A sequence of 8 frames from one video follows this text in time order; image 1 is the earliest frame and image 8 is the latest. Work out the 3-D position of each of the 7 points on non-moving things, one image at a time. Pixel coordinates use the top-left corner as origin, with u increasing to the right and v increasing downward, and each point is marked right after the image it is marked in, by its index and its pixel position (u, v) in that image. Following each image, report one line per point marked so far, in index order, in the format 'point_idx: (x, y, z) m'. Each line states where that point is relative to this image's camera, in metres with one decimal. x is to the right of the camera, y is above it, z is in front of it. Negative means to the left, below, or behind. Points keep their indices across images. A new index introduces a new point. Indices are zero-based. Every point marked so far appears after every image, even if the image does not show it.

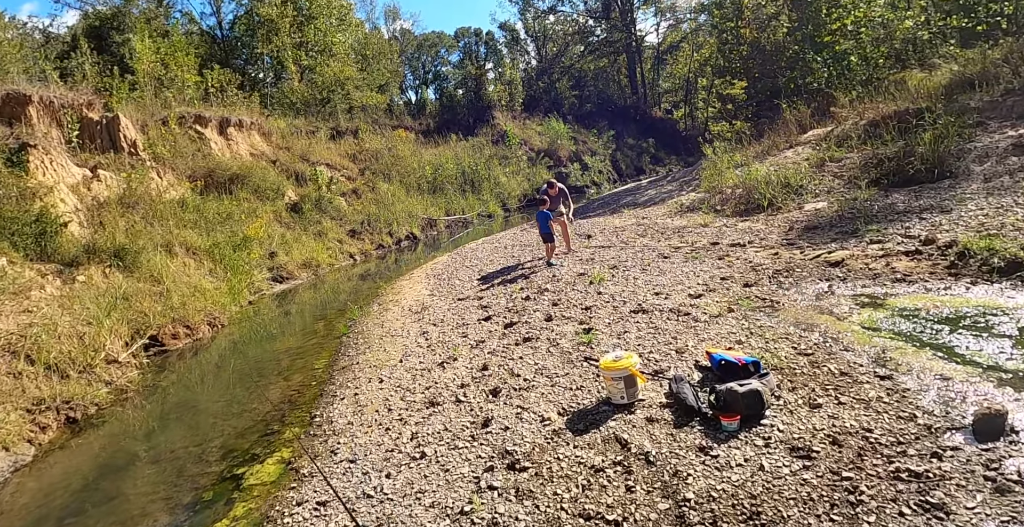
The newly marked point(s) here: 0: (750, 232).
0: (+4.1, +0.6, +9.1) m
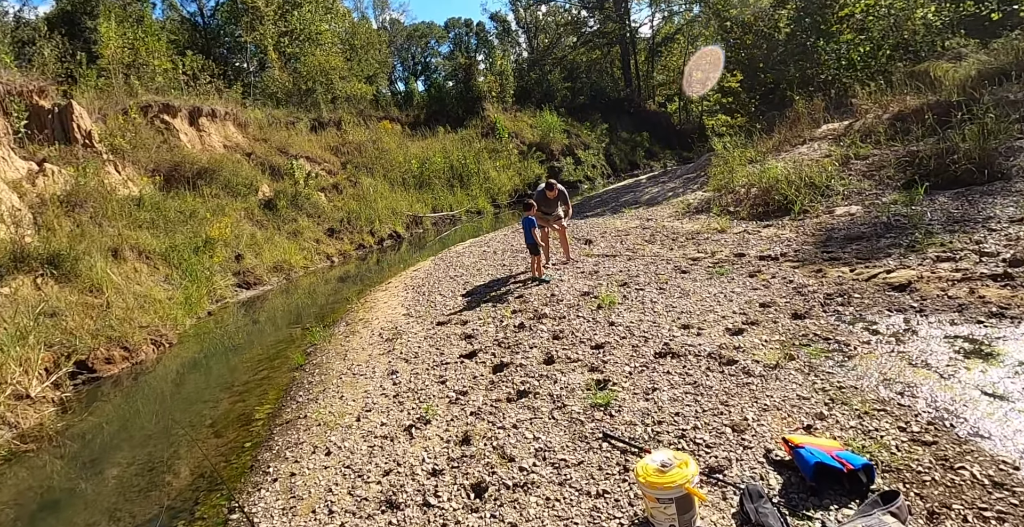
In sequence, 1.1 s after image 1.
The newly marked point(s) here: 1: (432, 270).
0: (+4.0, +0.4, +7.9) m
1: (-1.5, -0.1, +10.2) m
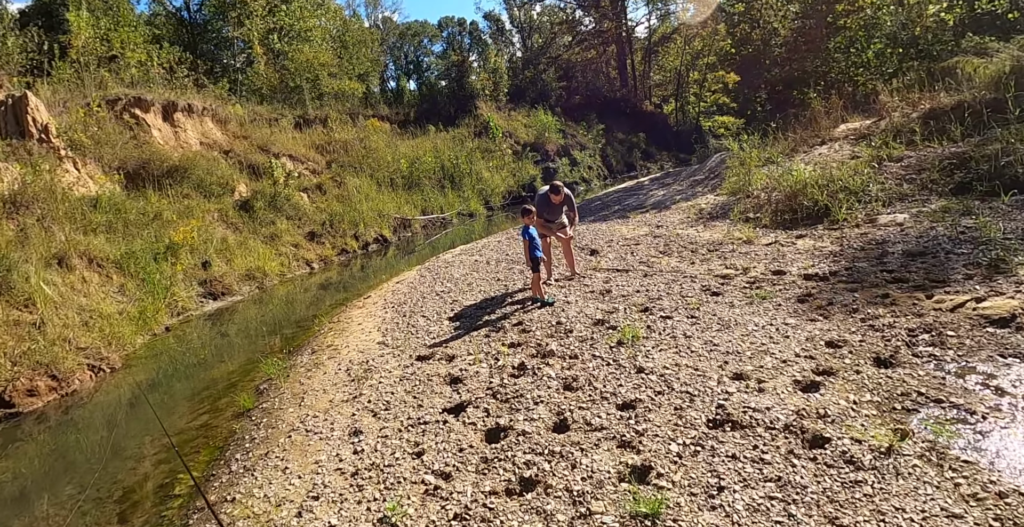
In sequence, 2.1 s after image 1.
0: (+3.9, +0.1, +6.7) m
1: (-1.6, -0.3, +9.0) m
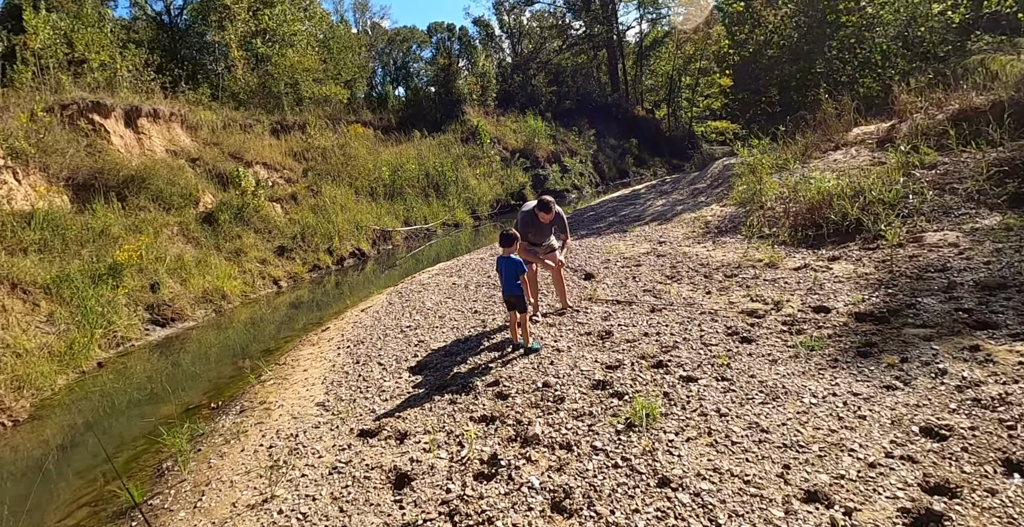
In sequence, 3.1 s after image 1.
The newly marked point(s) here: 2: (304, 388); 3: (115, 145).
0: (+3.7, -0.2, +5.5) m
1: (-1.9, -0.7, +7.7) m
2: (-2.1, -1.2, +5.4) m
3: (-12.8, +3.8, +17.0) m
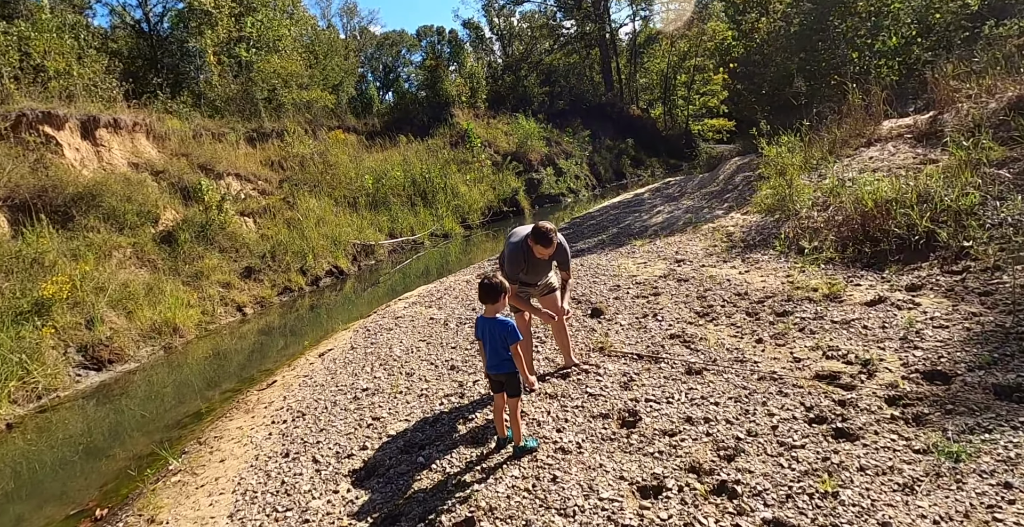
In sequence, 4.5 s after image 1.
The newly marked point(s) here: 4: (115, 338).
0: (+3.6, -0.5, +4.1) m
1: (-2.0, -1.2, +6.2) m
2: (-2.2, -1.7, +3.9) m
3: (-13.0, +3.0, +15.5) m
4: (-7.5, -1.4, +10.0) m
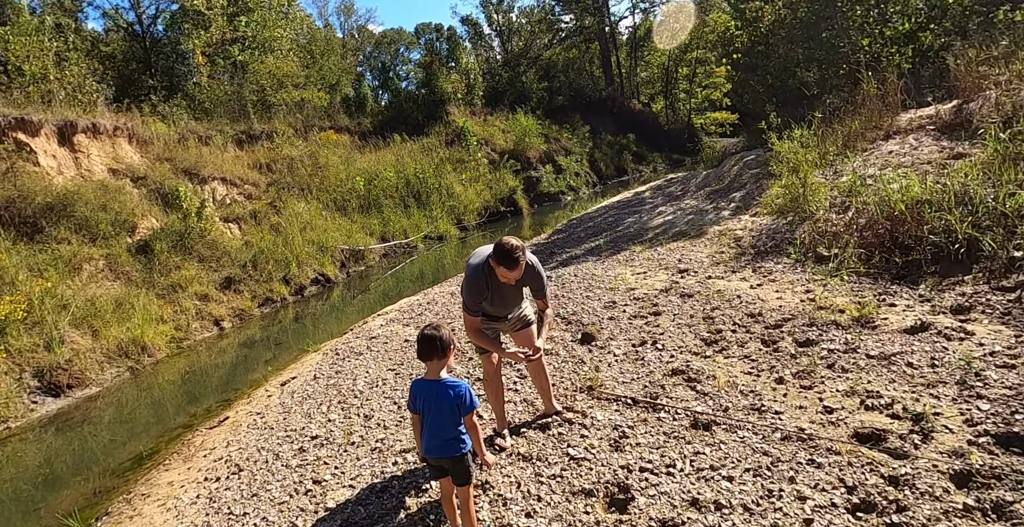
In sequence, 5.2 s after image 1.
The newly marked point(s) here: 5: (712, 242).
0: (+3.3, -0.6, +3.3) m
1: (-2.2, -1.4, +5.5) m
2: (-2.4, -1.9, +3.1) m
3: (-13.2, +2.7, +14.8) m
4: (-7.7, -1.7, +9.3) m
5: (+3.2, +0.4, +8.6) m
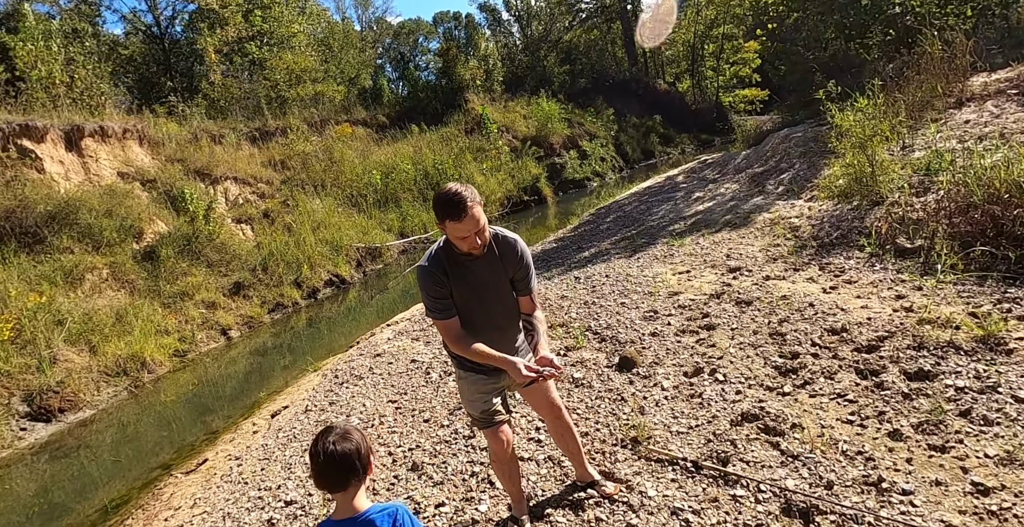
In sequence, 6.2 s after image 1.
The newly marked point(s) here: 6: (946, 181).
0: (+3.4, -0.7, +2.2) m
1: (-2.0, -1.5, +4.7) m
2: (-2.3, -2.1, +2.3) m
3: (-12.7, +2.5, +14.4) m
4: (-7.3, -1.9, +8.8) m
5: (+3.5, +0.5, +7.5) m
6: (+4.6, +0.9, +5.7) m
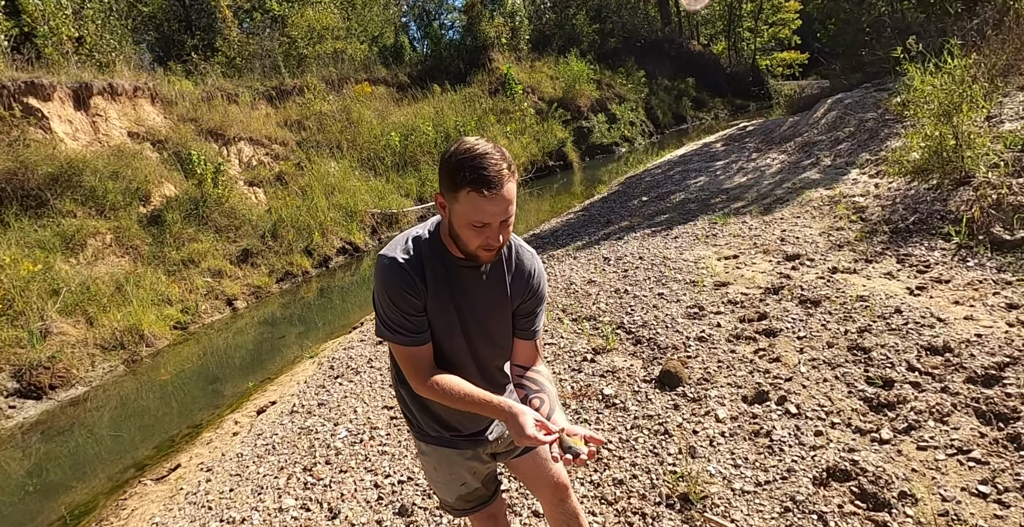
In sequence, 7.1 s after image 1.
0: (+3.4, -0.8, +1.3) m
1: (-1.8, -1.4, +4.1) m
2: (-2.3, -2.1, +1.8) m
3: (-12.1, +3.5, +14.0) m
4: (-7.0, -1.3, +8.4) m
5: (+3.8, +0.6, +6.6) m
6: (+4.9, +0.9, +4.7) m
